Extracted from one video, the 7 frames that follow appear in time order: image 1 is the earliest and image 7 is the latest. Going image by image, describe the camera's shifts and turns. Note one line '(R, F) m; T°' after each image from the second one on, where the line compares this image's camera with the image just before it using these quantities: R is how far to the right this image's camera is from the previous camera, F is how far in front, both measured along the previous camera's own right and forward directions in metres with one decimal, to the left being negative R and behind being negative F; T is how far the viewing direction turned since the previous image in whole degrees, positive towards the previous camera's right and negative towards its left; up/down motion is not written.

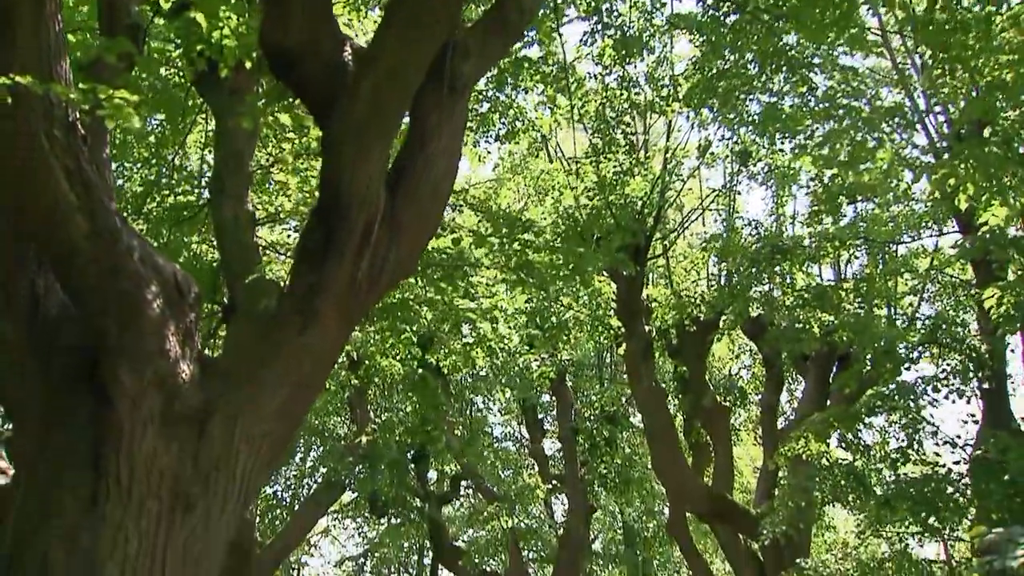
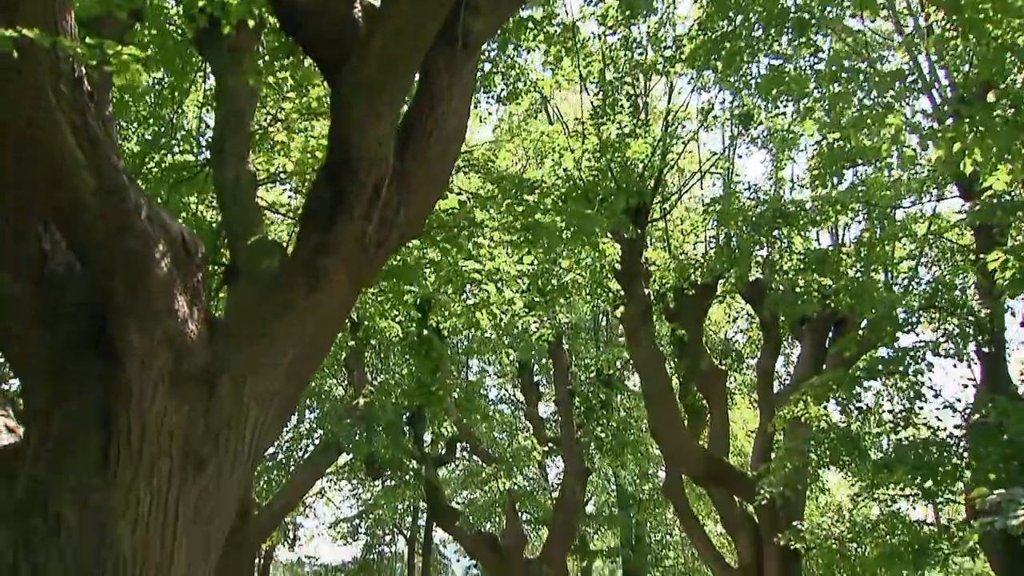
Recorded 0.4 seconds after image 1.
(-0.1, 0.0) m; 0°
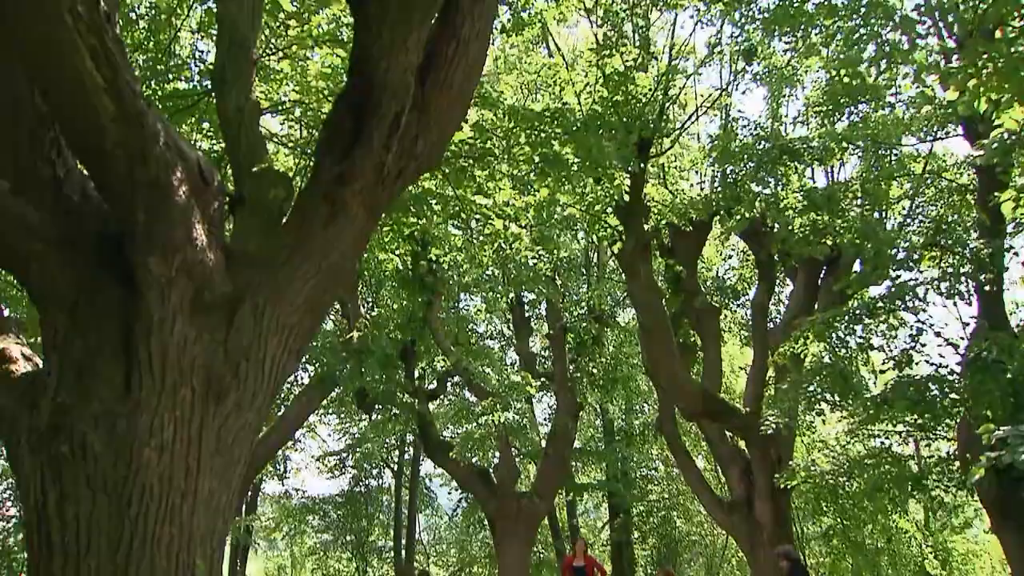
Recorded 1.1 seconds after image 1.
(-0.2, 0.0) m; +1°
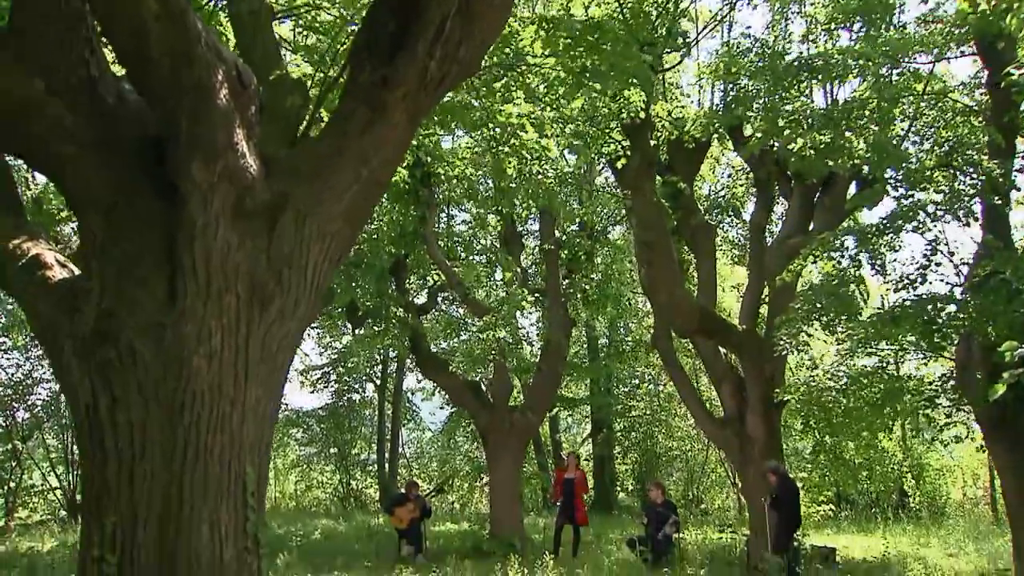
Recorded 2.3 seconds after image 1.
(-0.4, 0.0) m; +2°
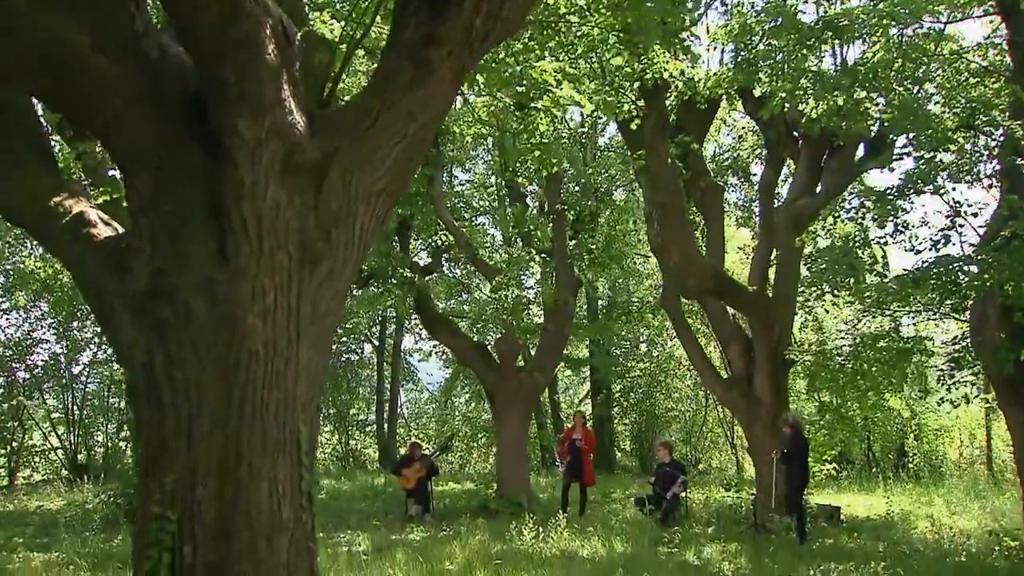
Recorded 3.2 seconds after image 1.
(-0.3, 0.0) m; +1°
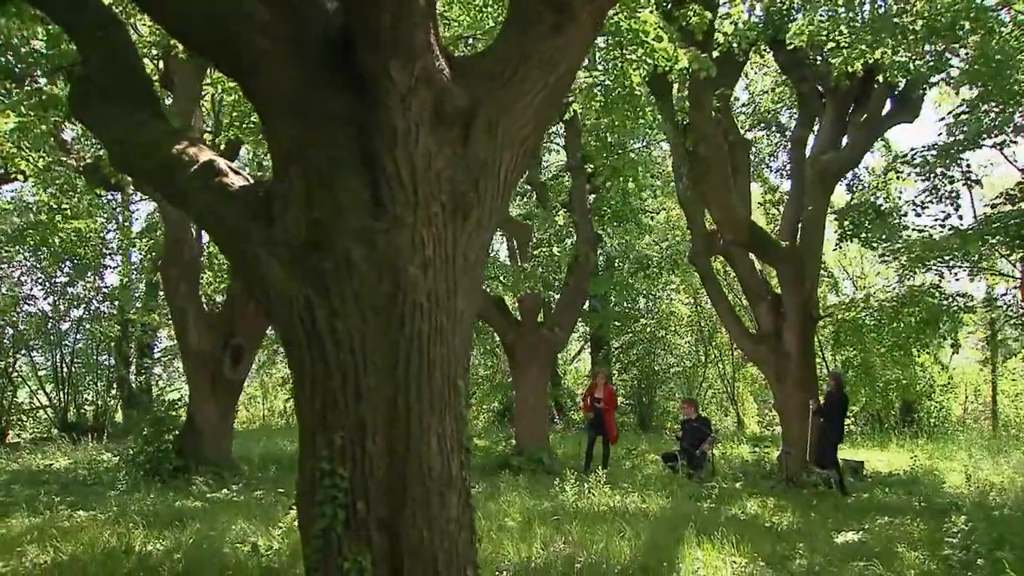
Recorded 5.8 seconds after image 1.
(-0.9, +0.2) m; +2°
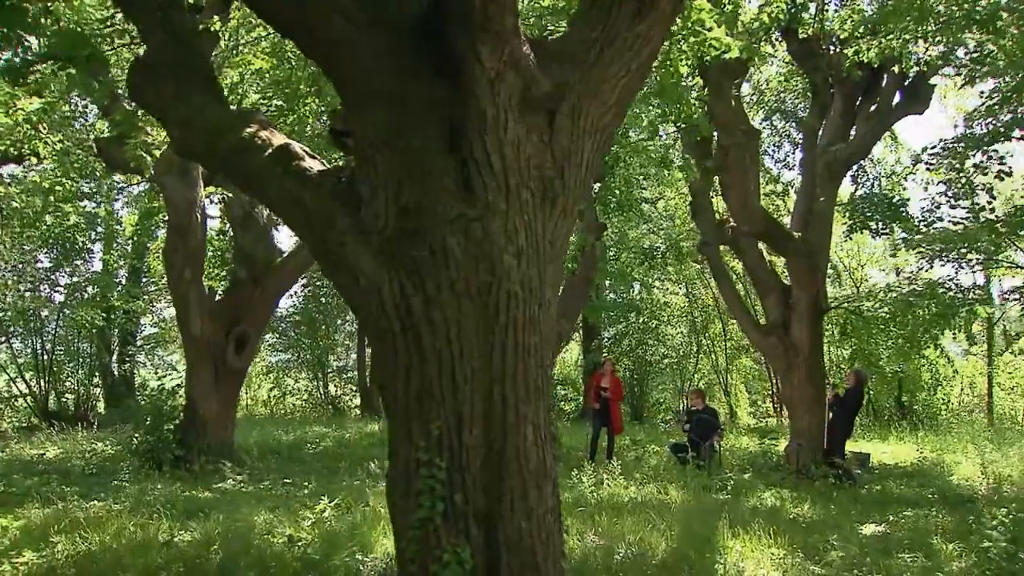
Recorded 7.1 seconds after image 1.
(-0.5, +0.2) m; +2°
